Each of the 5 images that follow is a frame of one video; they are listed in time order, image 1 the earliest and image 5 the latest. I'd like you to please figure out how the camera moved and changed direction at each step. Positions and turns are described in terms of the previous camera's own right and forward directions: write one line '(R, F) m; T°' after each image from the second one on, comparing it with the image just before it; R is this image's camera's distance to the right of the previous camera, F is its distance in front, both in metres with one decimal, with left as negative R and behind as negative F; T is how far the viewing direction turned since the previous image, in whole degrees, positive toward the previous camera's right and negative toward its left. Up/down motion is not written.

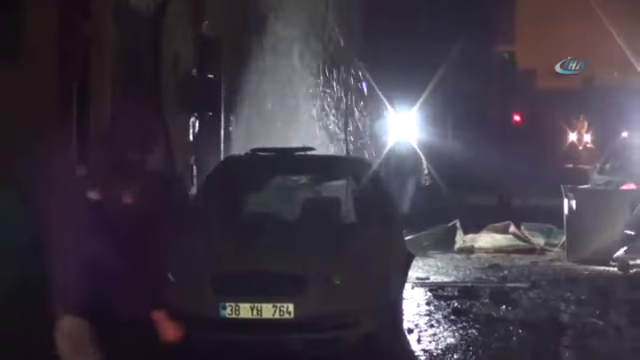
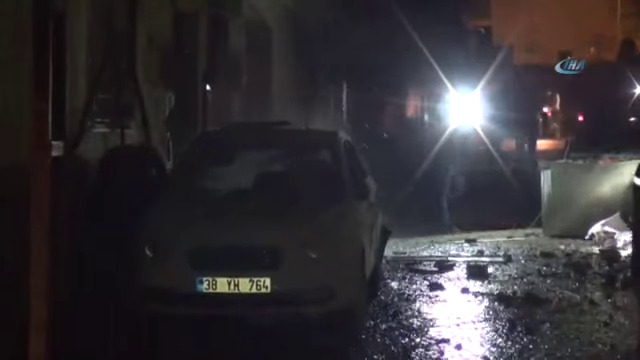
(+0.2, 0.0) m; 0°
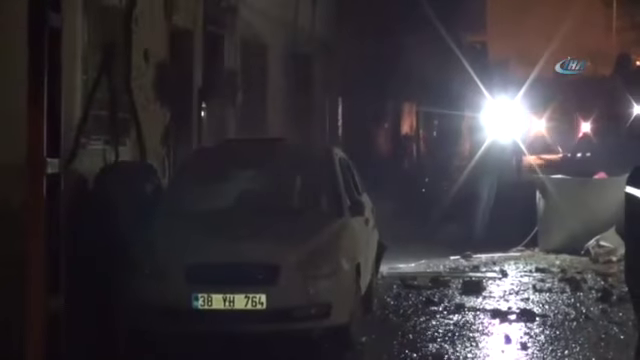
(+0.1, 0.0) m; 0°
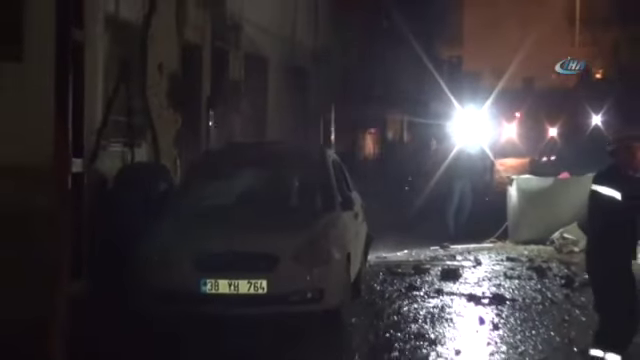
(0.0, -1.0) m; 0°
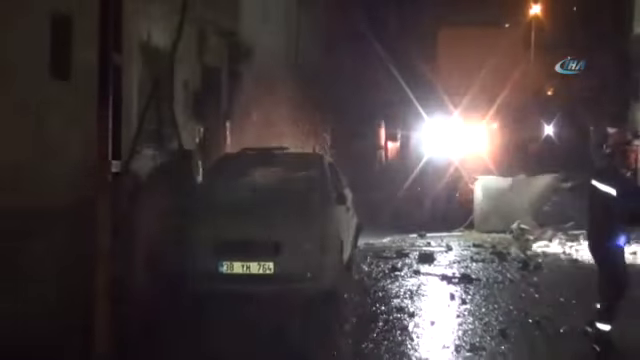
(0.0, -1.9) m; 0°
